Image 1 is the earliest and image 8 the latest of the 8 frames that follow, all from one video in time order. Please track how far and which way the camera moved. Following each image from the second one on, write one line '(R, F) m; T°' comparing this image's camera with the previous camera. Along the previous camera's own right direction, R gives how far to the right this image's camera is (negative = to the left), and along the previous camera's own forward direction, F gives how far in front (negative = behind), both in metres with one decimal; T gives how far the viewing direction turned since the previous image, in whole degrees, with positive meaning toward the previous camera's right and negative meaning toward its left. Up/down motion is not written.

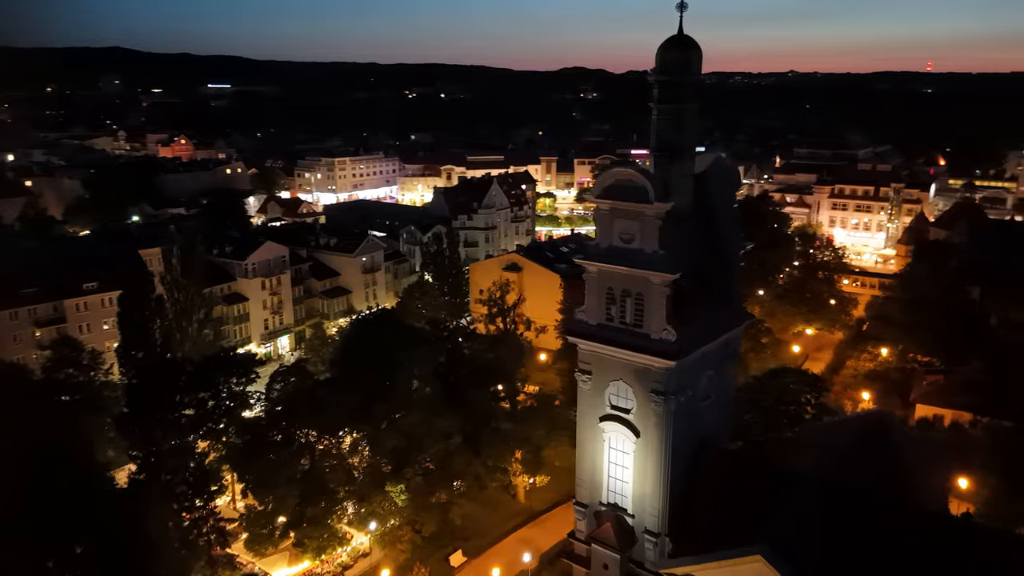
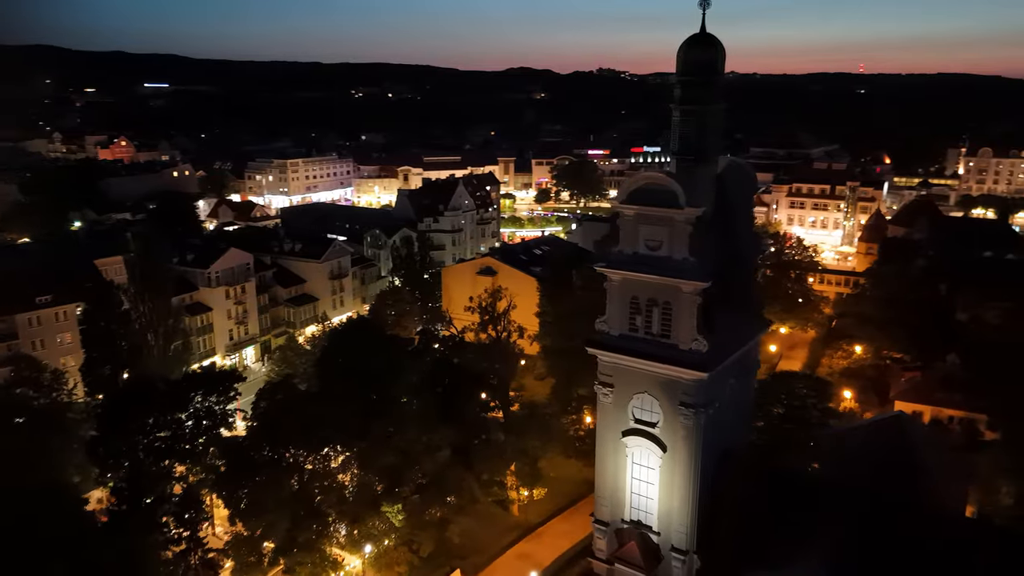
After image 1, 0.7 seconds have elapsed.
(-1.2, +0.8) m; +4°
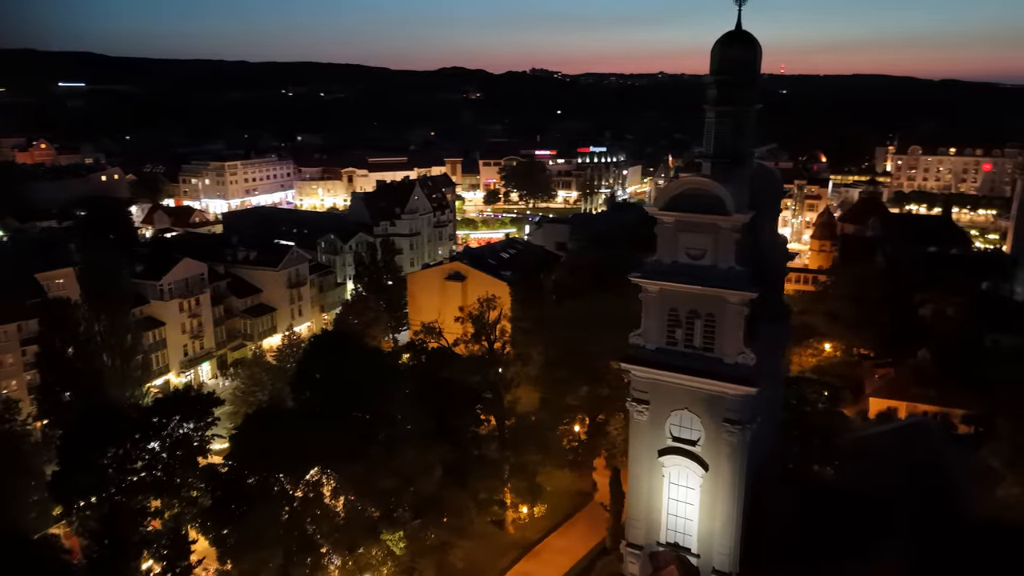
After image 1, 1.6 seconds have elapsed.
(-1.6, +1.0) m; +5°
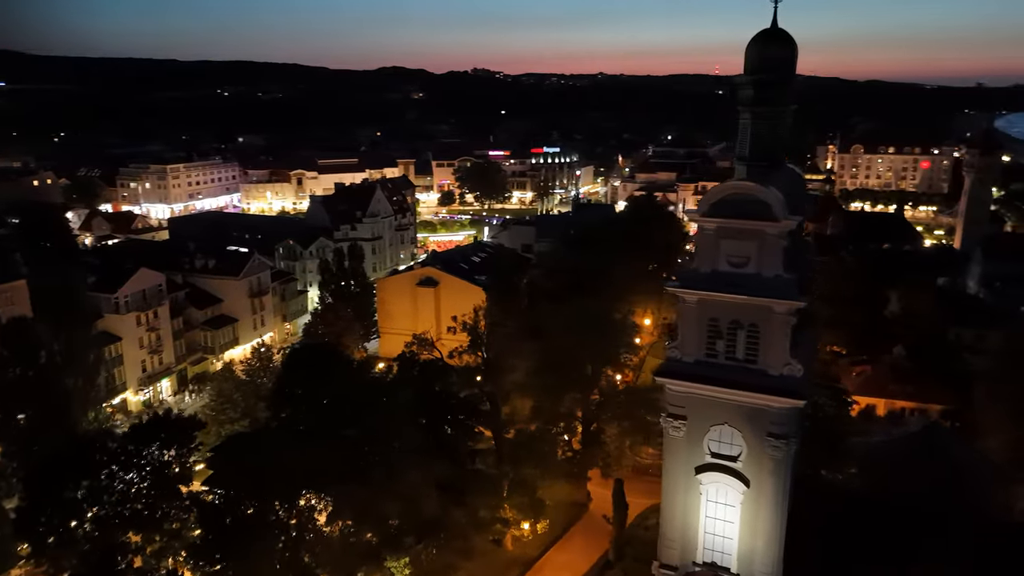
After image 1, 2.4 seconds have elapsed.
(-1.4, +0.8) m; +4°
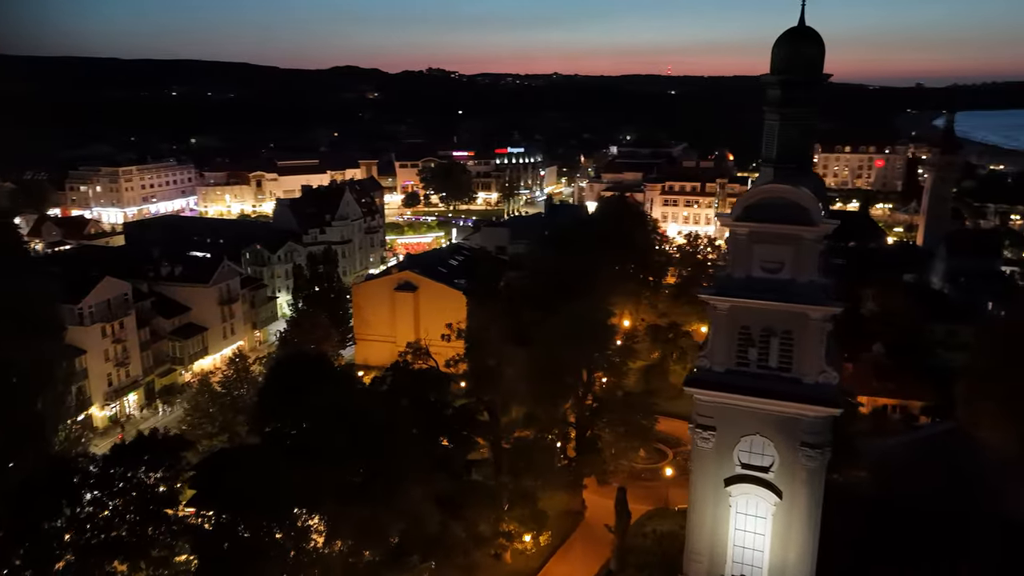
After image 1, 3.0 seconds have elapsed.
(-1.0, +0.6) m; +3°
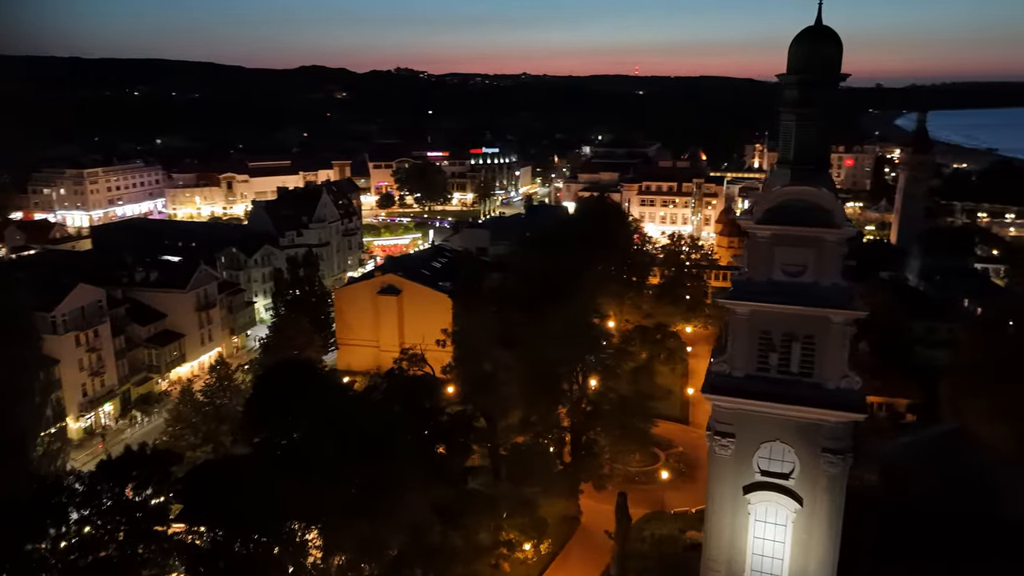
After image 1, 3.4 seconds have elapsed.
(-0.7, +0.4) m; +2°
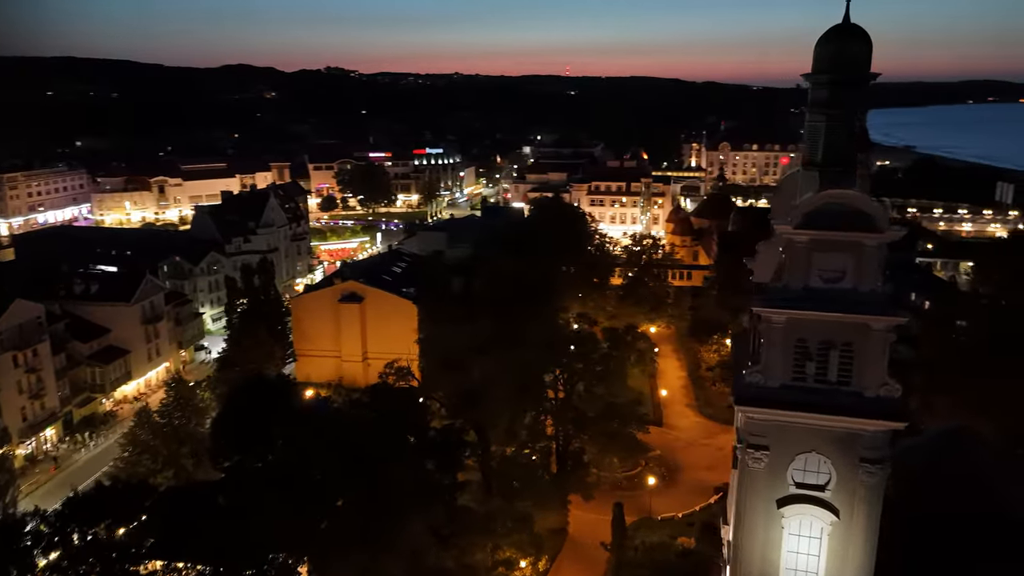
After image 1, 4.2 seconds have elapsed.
(-1.3, +0.8) m; +5°
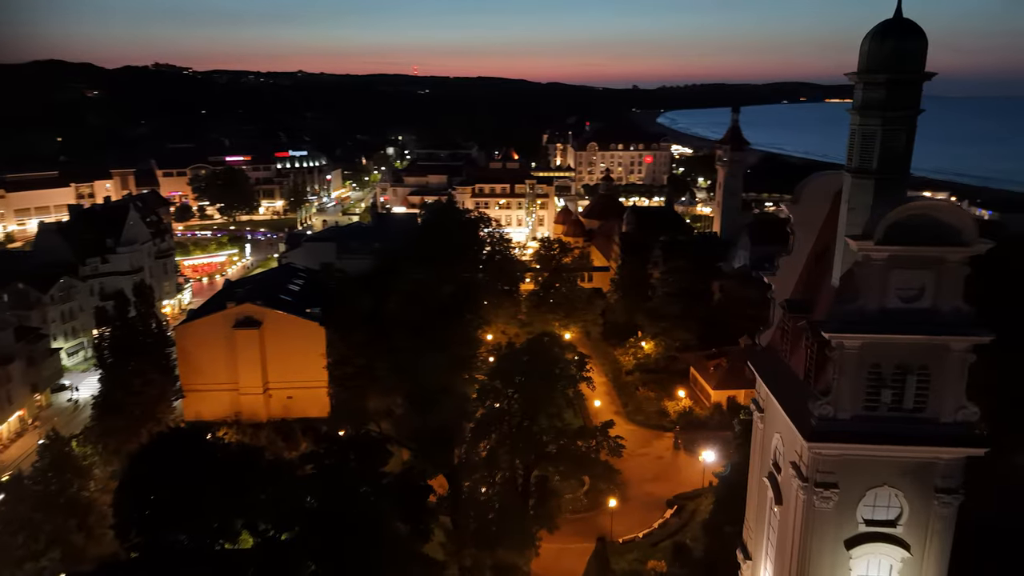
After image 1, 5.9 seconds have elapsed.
(-2.3, +2.1) m; +11°
